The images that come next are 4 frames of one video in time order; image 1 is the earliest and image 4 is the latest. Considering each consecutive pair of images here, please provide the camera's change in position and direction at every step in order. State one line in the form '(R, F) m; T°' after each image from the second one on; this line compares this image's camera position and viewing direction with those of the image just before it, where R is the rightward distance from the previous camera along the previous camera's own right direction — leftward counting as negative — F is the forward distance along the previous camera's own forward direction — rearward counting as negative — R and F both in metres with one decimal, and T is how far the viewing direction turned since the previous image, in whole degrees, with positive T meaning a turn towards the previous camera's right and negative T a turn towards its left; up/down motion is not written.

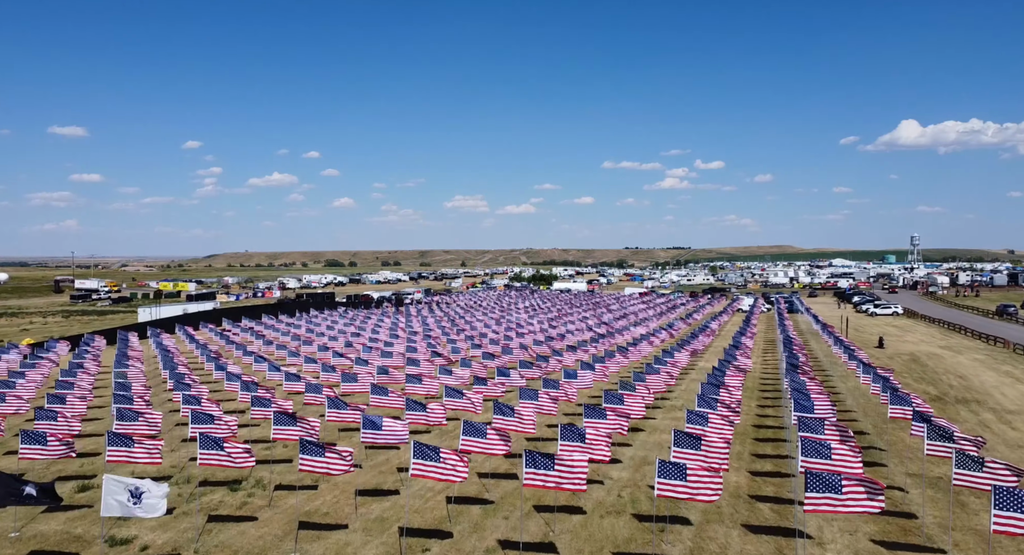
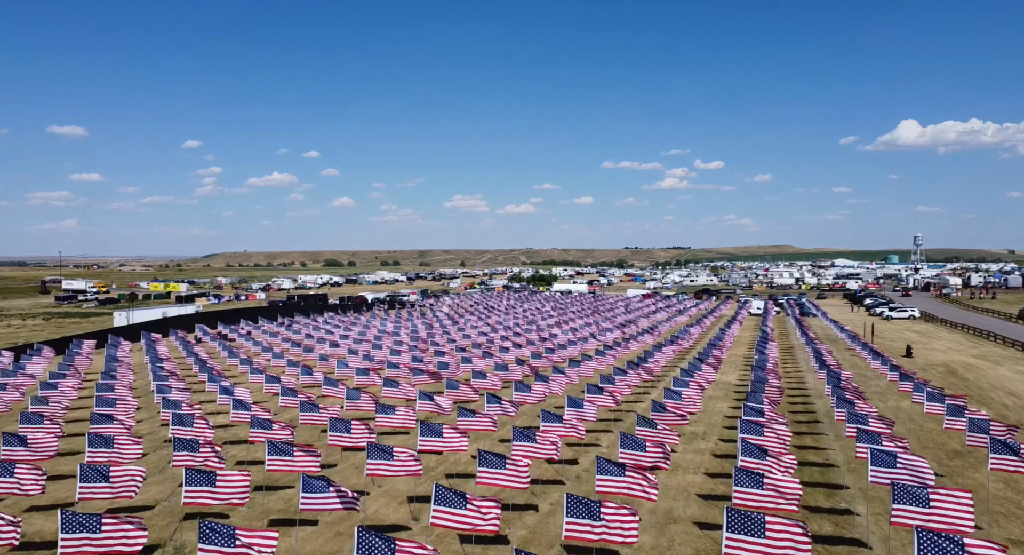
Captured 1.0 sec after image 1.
(+0.2, +4.0) m; 0°
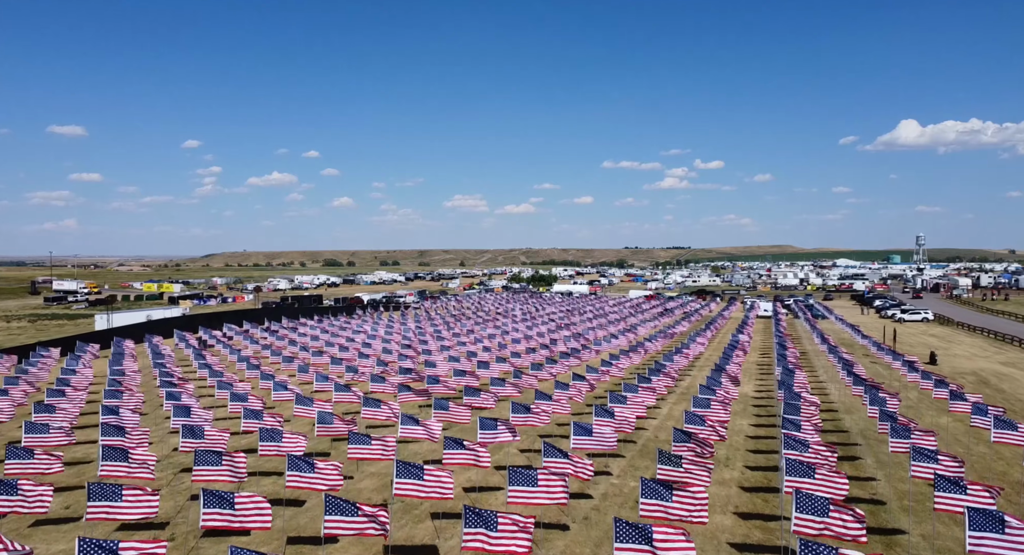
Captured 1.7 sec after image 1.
(+0.1, +2.8) m; 0°
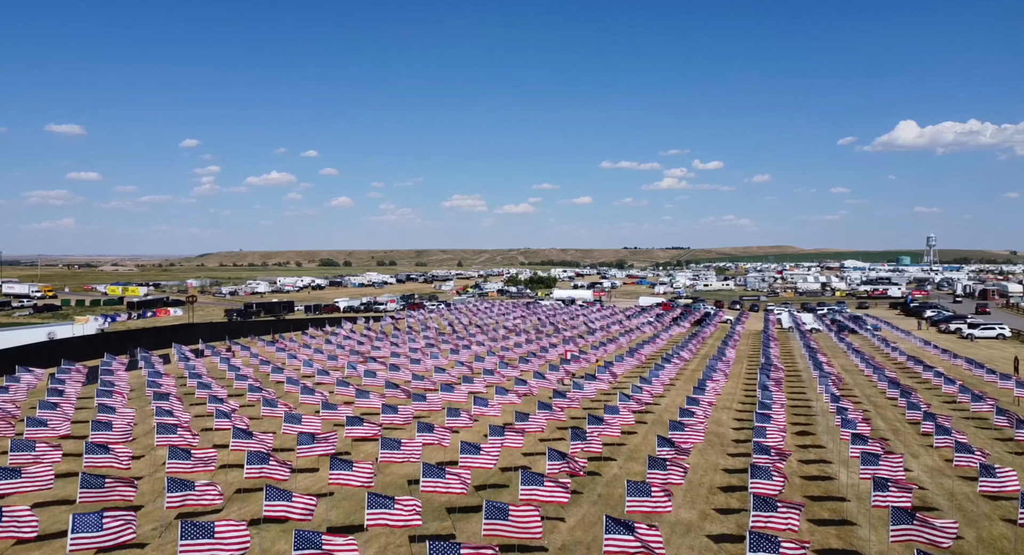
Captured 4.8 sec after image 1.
(+0.5, +13.3) m; 0°
